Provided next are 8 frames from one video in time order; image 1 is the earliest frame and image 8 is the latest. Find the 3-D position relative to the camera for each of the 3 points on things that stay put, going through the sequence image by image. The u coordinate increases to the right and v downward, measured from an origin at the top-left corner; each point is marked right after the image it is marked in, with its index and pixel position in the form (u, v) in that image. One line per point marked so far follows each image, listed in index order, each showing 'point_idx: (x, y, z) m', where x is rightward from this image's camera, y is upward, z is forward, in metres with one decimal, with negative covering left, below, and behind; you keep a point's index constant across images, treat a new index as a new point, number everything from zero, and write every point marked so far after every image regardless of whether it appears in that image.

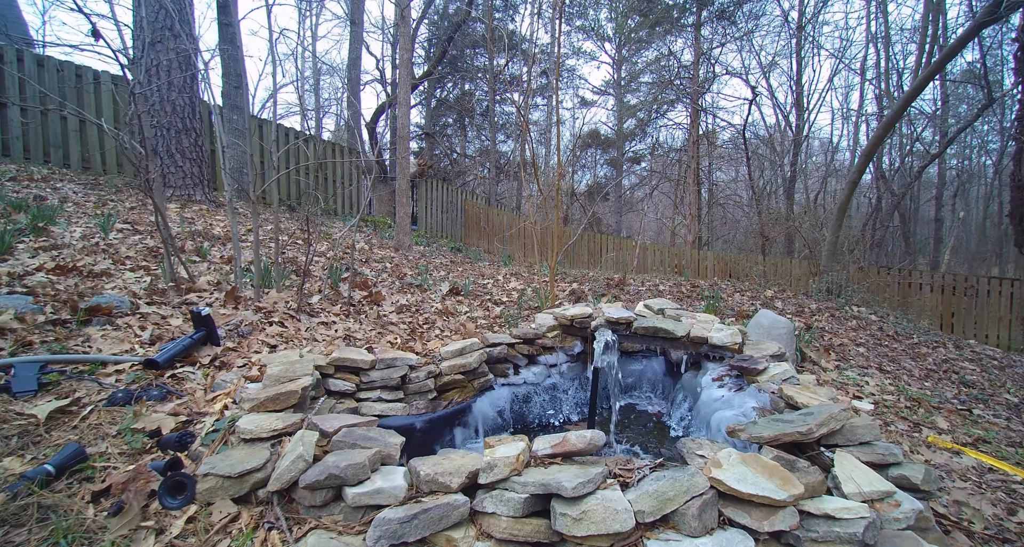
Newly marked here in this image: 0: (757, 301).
0: (+2.7, -0.3, +5.4) m
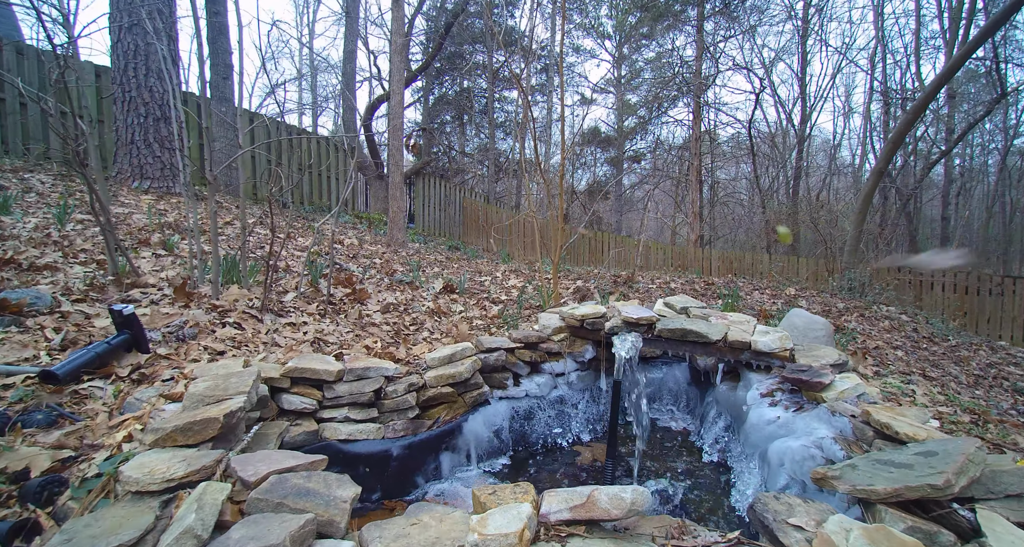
0: (+2.7, -0.3, +5.0) m
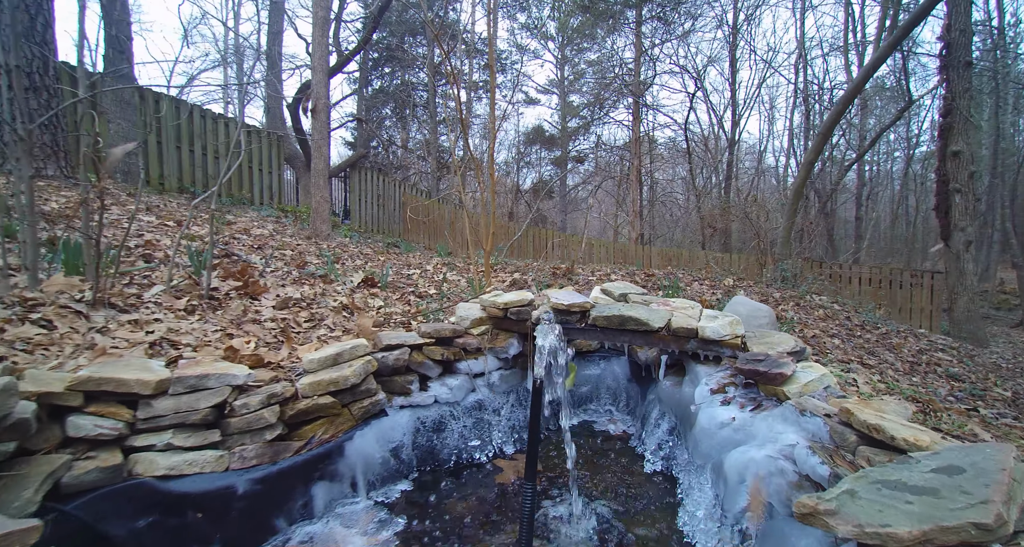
0: (+2.0, -0.2, +4.9) m
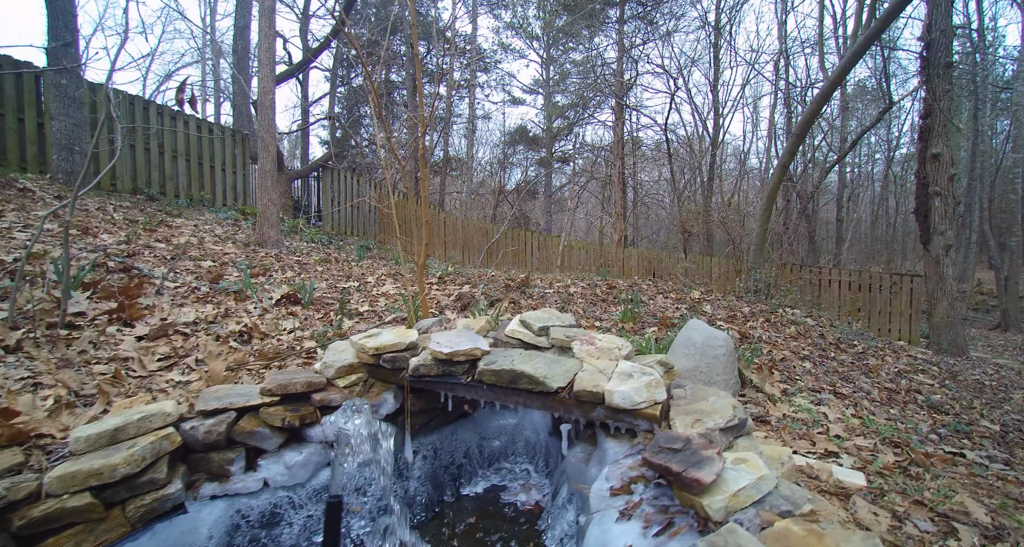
0: (+1.5, -0.3, +4.4) m
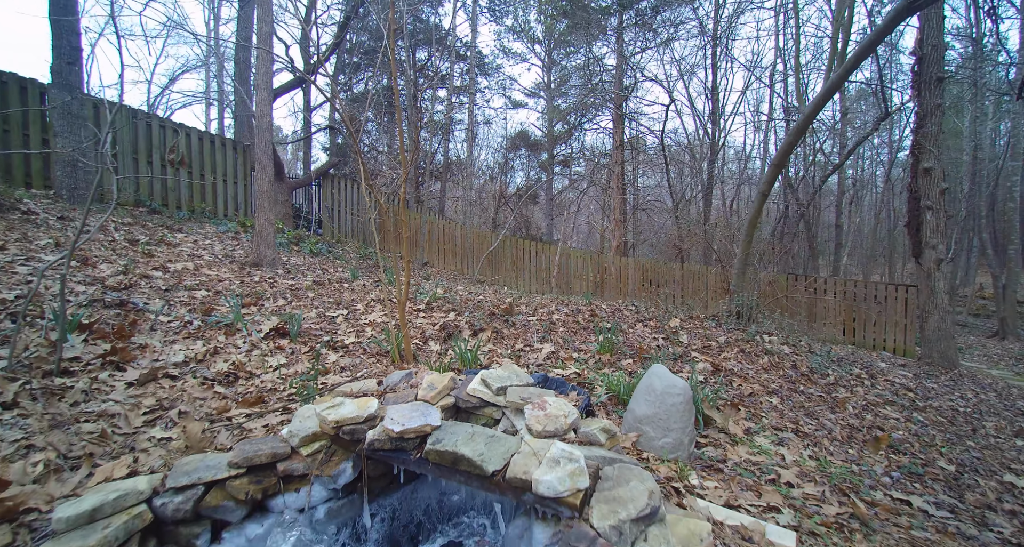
0: (+1.4, -0.6, +4.6) m
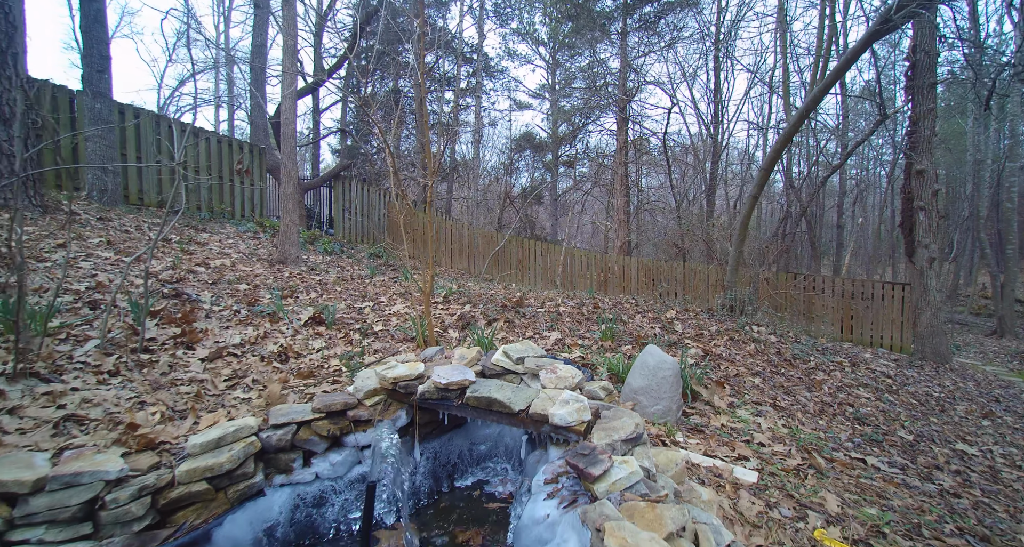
0: (+1.5, -0.5, +5.0) m
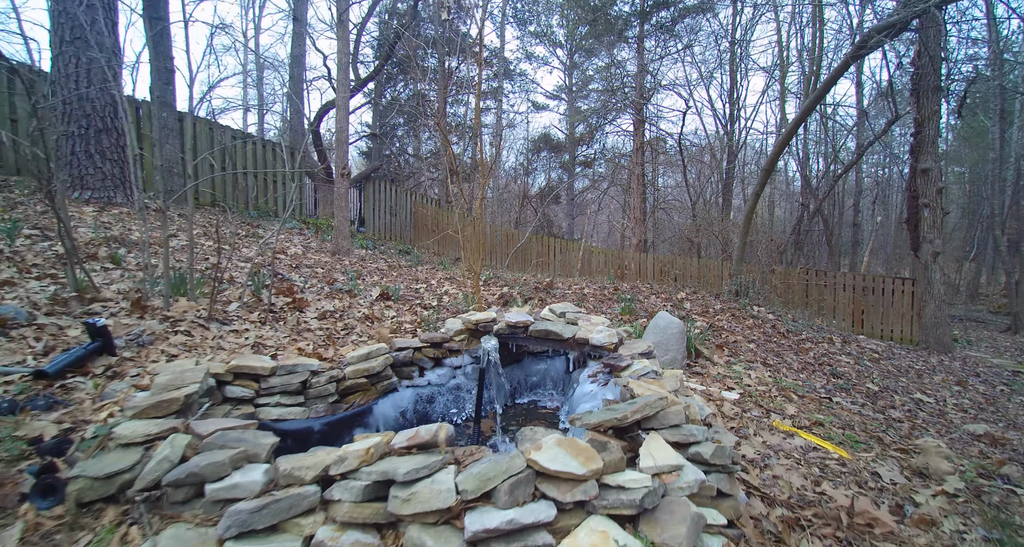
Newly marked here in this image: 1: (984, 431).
0: (+1.9, -0.3, +5.9) m
1: (+3.3, -1.1, +3.4) m
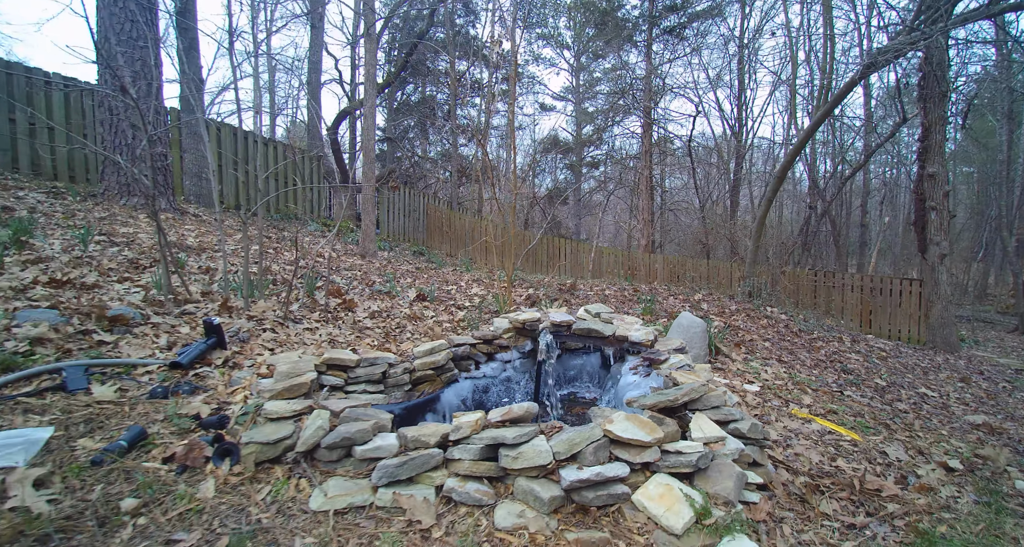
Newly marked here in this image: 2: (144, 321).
0: (+2.2, -0.4, +6.2) m
1: (+3.6, -1.1, +3.8) m
2: (-2.3, -0.3, +3.0) m
